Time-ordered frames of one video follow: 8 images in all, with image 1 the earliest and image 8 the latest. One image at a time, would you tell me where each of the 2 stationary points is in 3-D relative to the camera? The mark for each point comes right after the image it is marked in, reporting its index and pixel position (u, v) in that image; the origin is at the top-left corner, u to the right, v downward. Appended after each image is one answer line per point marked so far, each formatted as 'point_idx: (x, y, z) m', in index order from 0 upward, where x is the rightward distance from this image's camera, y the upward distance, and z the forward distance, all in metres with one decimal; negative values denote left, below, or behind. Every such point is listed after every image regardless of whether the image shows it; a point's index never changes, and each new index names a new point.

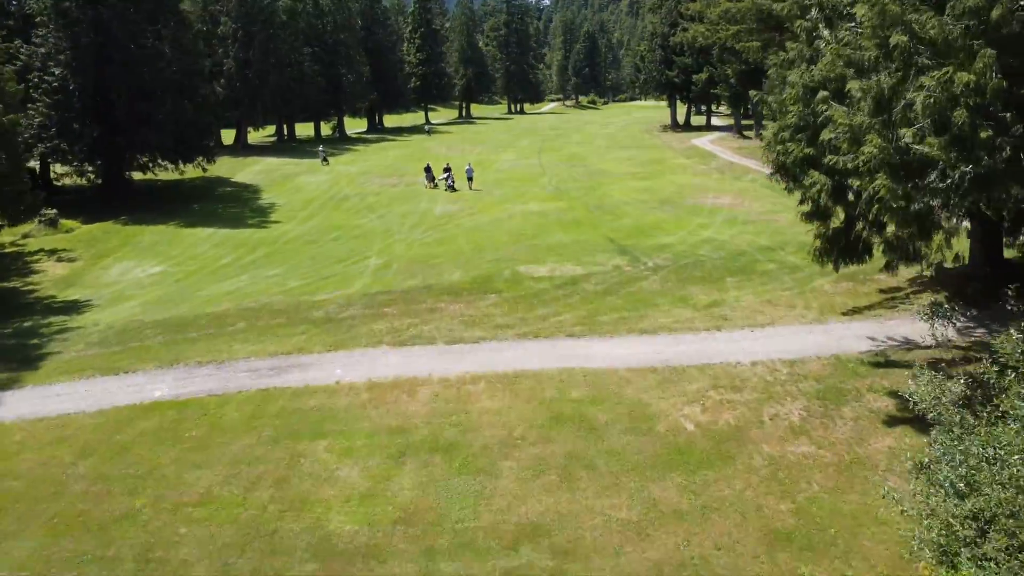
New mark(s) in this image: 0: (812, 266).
0: (+6.8, +0.5, +18.1) m
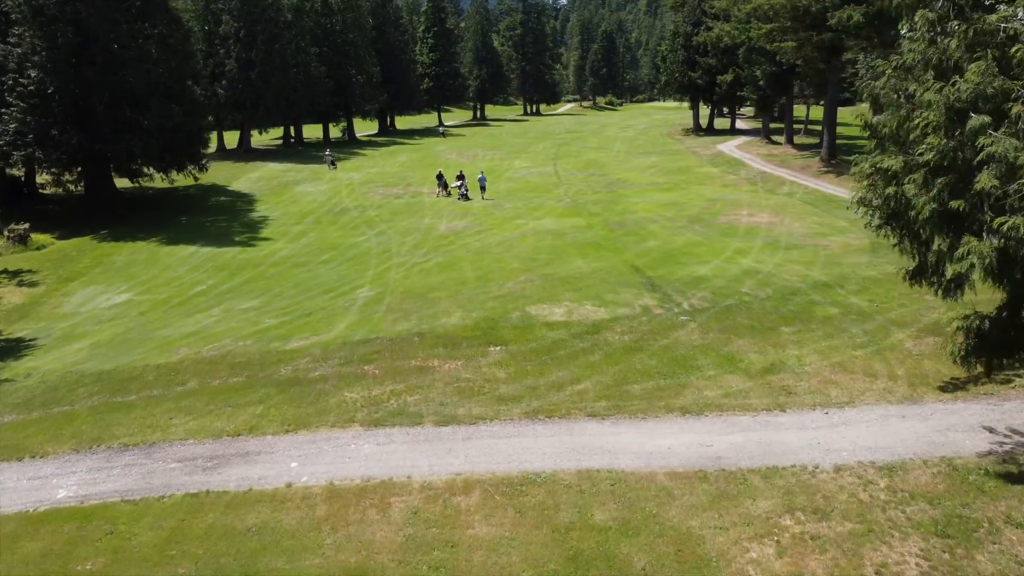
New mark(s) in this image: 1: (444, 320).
0: (+6.9, -0.4, +15.0) m
1: (-1.3, -0.6, +15.6) m
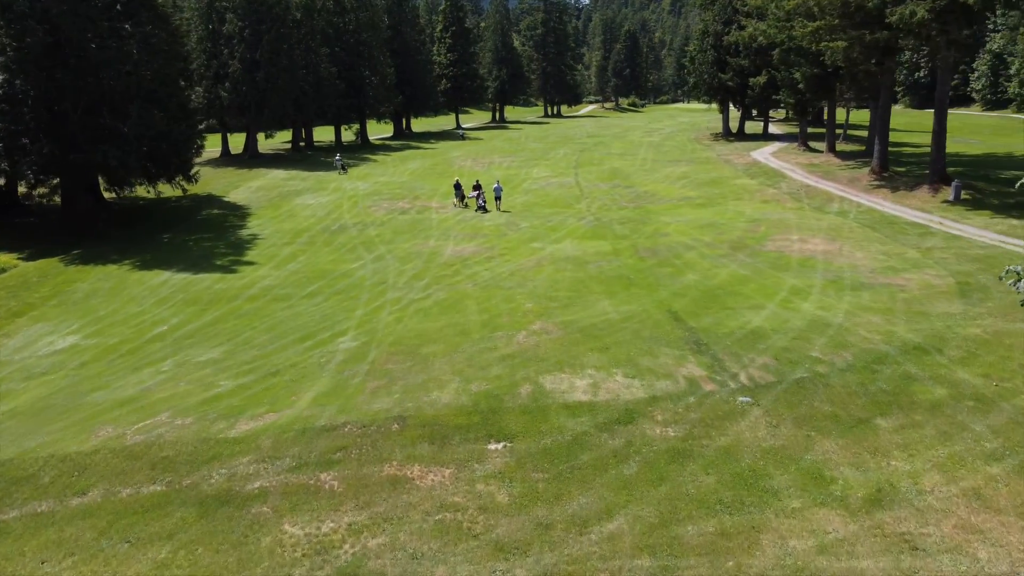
0: (+7.1, -1.5, +11.5) m
1: (-1.2, -1.6, +12.3) m
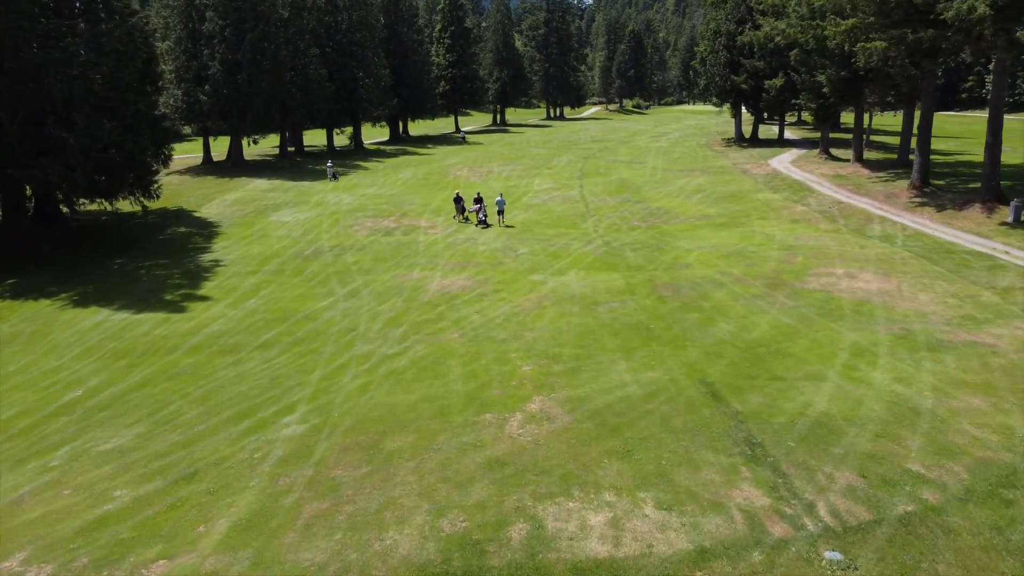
0: (+6.9, -2.6, +8.0) m
1: (-1.3, -2.7, +8.7) m
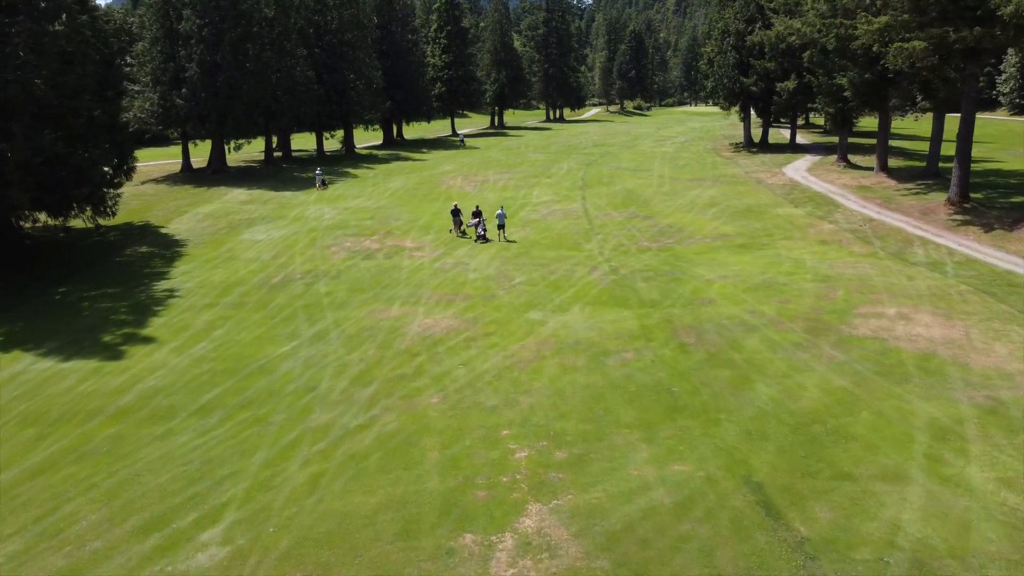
0: (+6.8, -3.5, +4.9) m
1: (-1.5, -3.7, +5.7) m
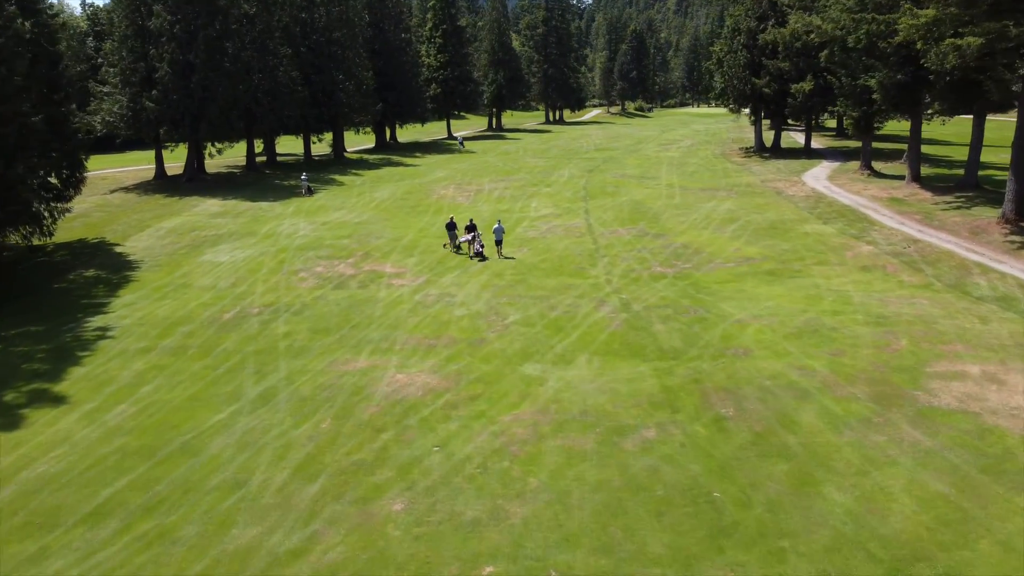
0: (+6.6, -4.4, +1.5) m
1: (-1.6, -4.6, +2.2) m
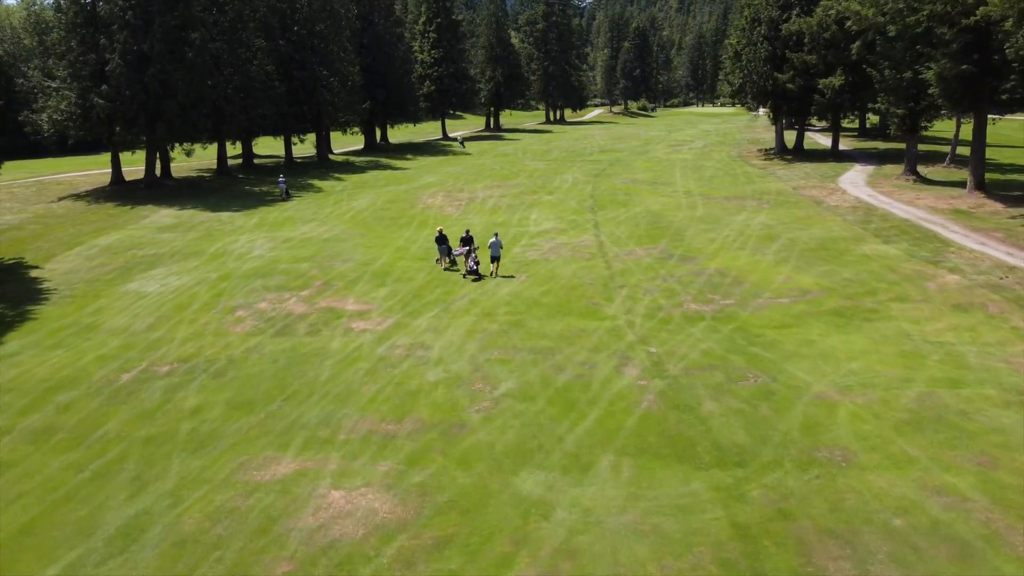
0: (+6.5, -5.4, -3.5) m
1: (-1.7, -5.6, -2.8) m
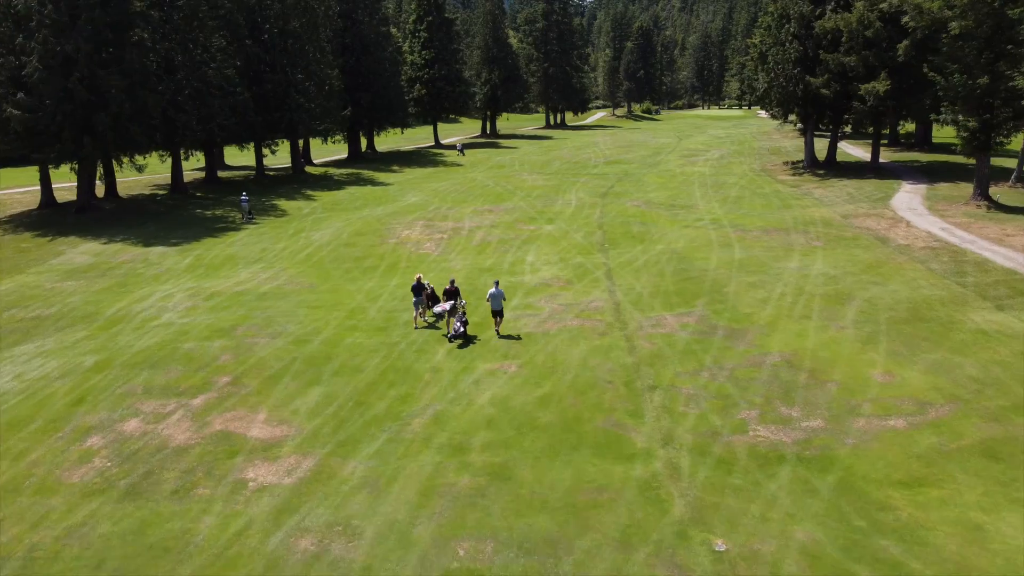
0: (+6.2, -7.2, -9.5) m
1: (-2.0, -7.4, -8.8) m
